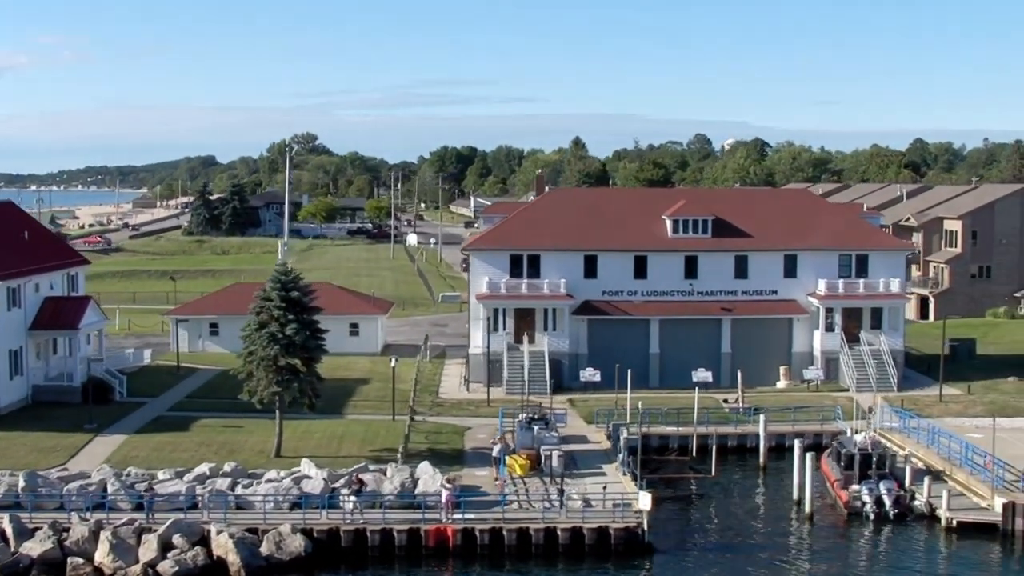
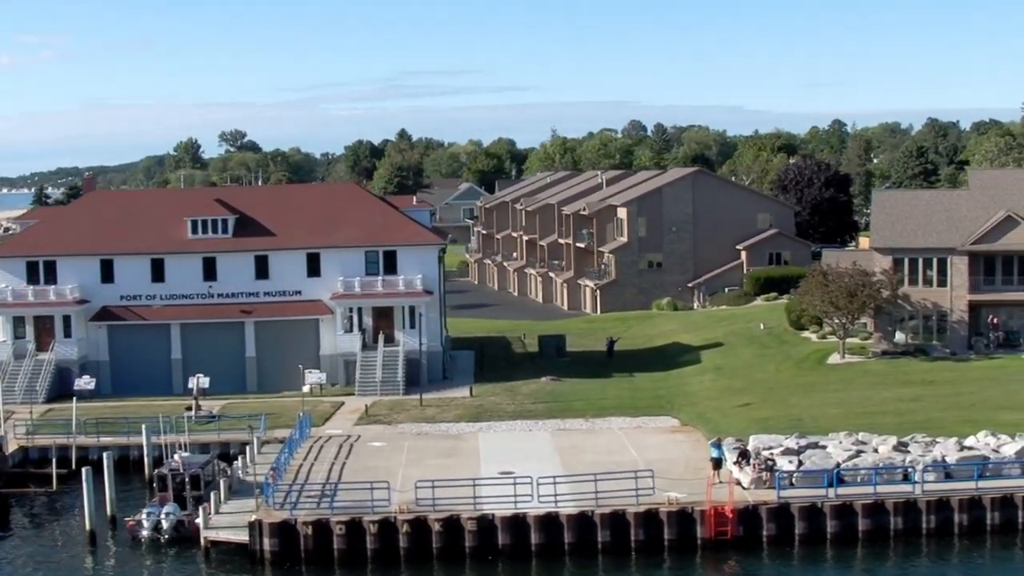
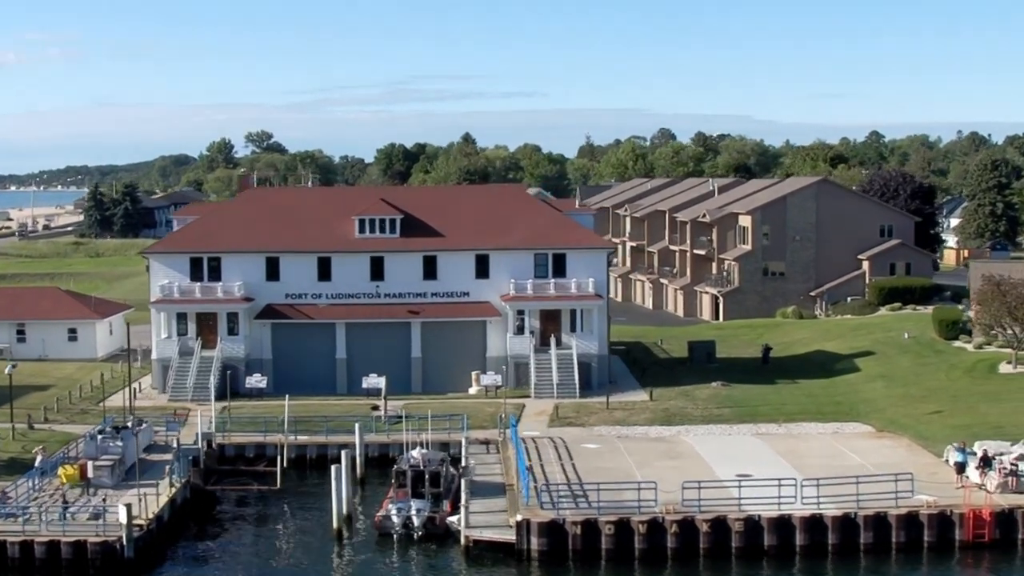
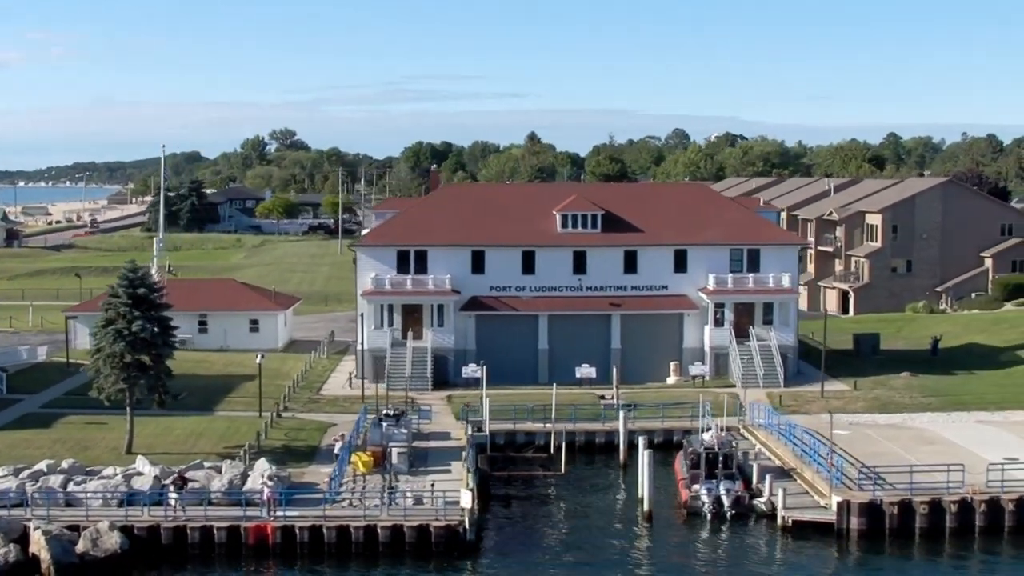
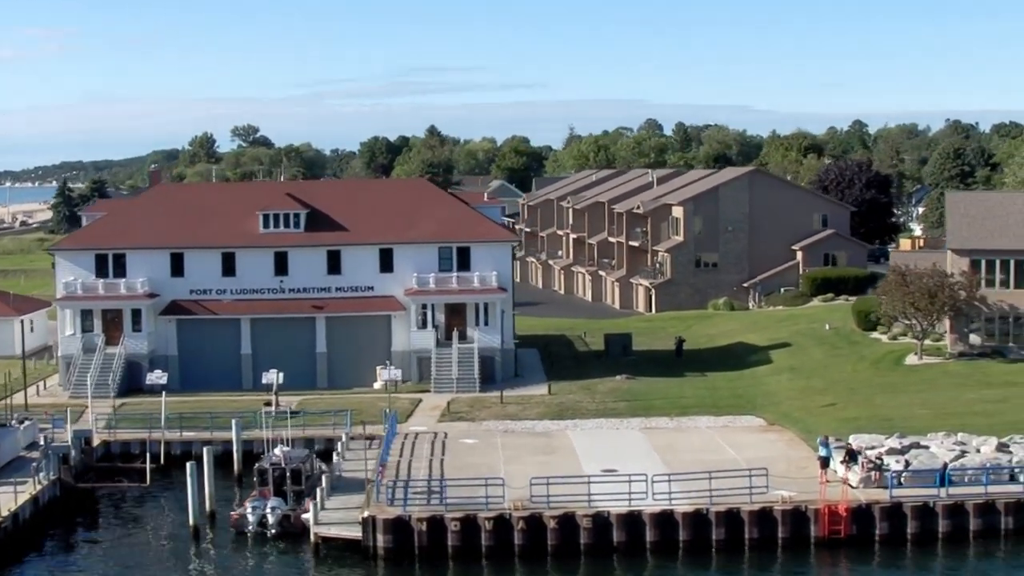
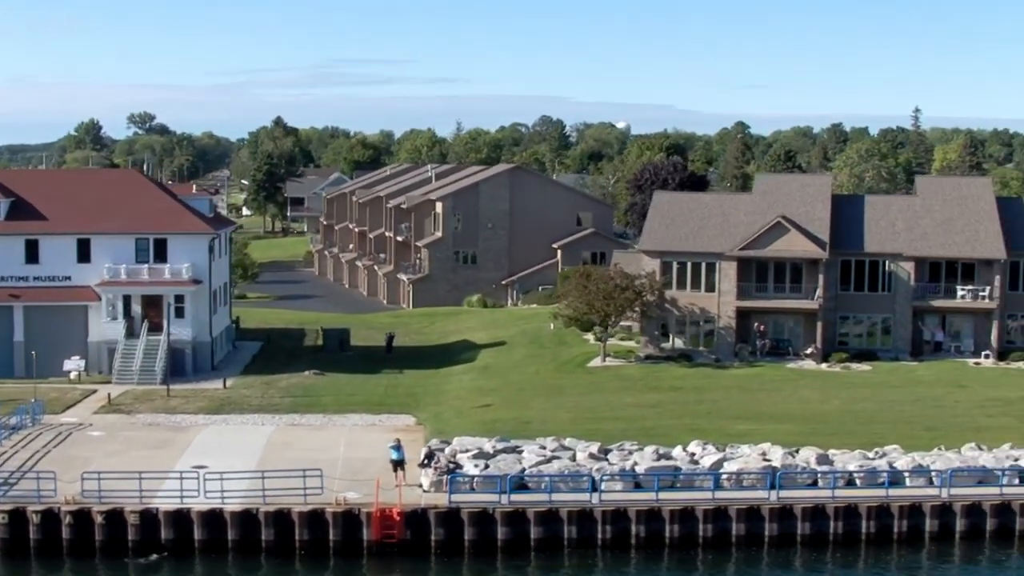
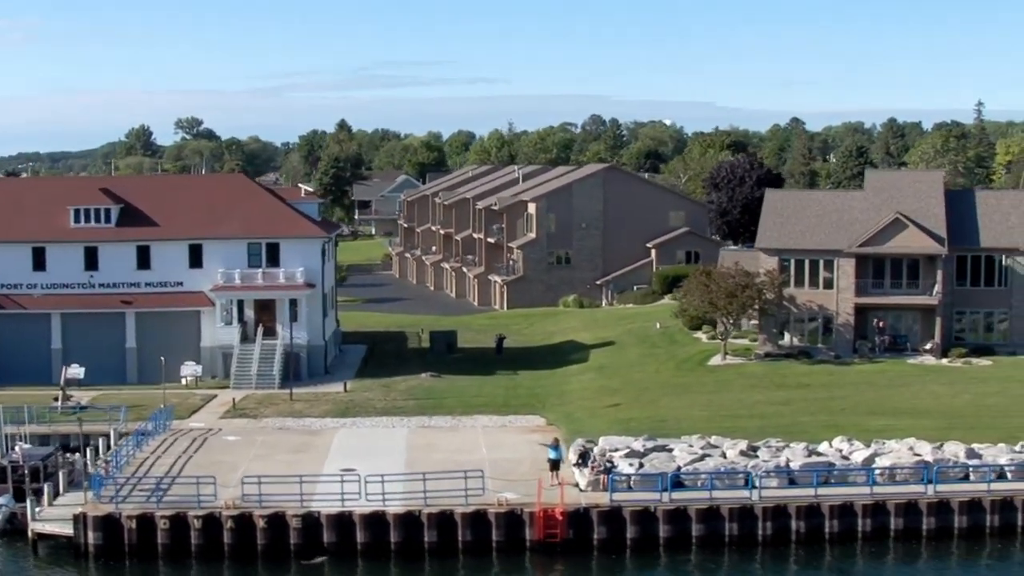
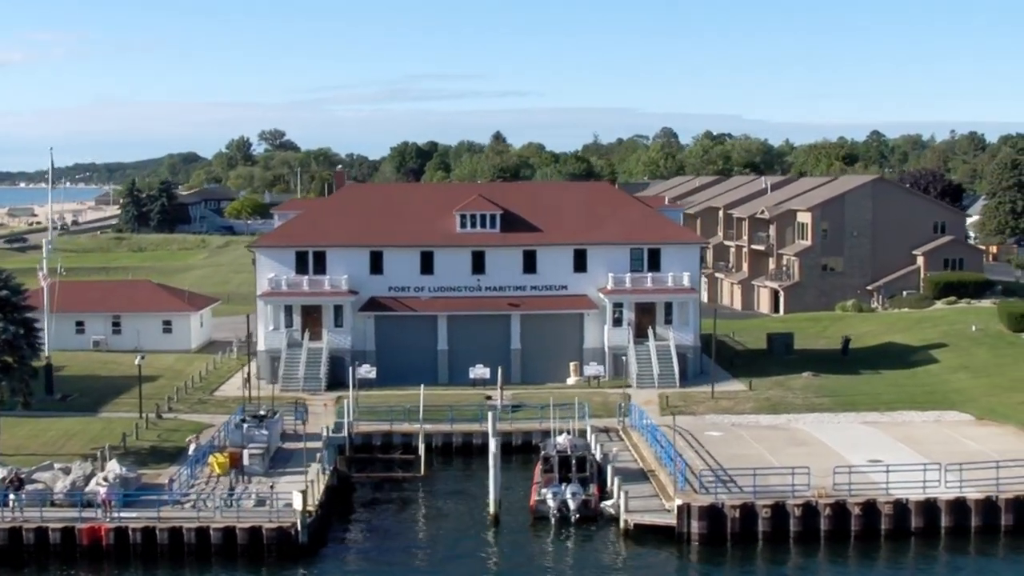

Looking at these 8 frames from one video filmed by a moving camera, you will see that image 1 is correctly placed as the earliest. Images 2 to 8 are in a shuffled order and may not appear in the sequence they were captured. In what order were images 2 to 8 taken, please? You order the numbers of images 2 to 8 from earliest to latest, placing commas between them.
4, 8, 3, 5, 2, 7, 6
